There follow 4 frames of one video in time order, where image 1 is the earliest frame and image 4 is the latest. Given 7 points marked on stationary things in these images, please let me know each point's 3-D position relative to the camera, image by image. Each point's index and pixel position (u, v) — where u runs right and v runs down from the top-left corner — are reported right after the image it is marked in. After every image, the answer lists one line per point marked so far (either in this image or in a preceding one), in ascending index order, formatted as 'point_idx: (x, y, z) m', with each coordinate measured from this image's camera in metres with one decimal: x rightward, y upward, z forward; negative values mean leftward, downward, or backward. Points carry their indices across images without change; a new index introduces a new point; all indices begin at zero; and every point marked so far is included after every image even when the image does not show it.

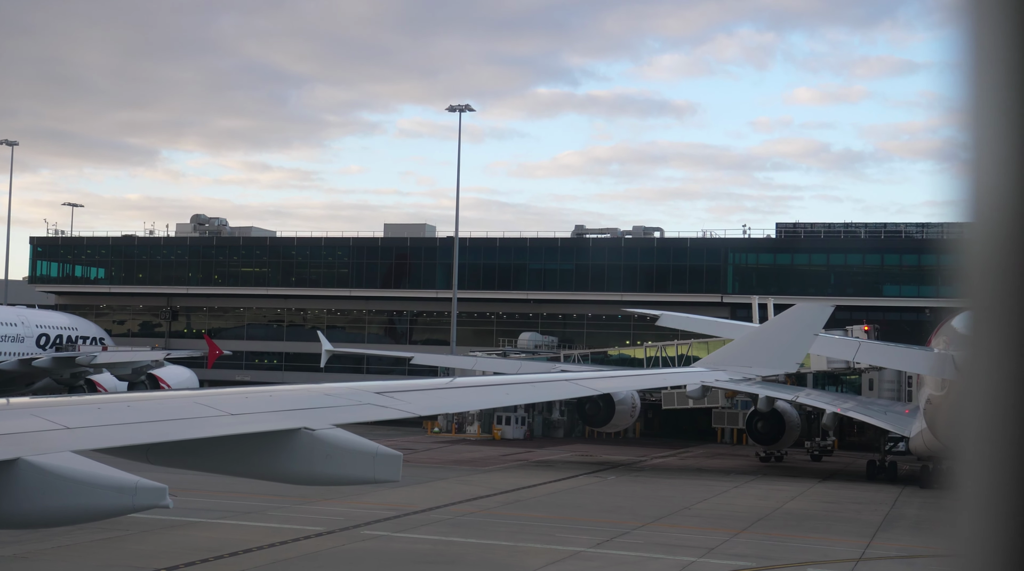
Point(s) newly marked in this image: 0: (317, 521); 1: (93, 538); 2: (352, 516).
0: (-2.7, -3.2, +16.8) m
1: (-4.9, -2.9, +14.4) m
2: (-2.3, -3.3, +17.5) m
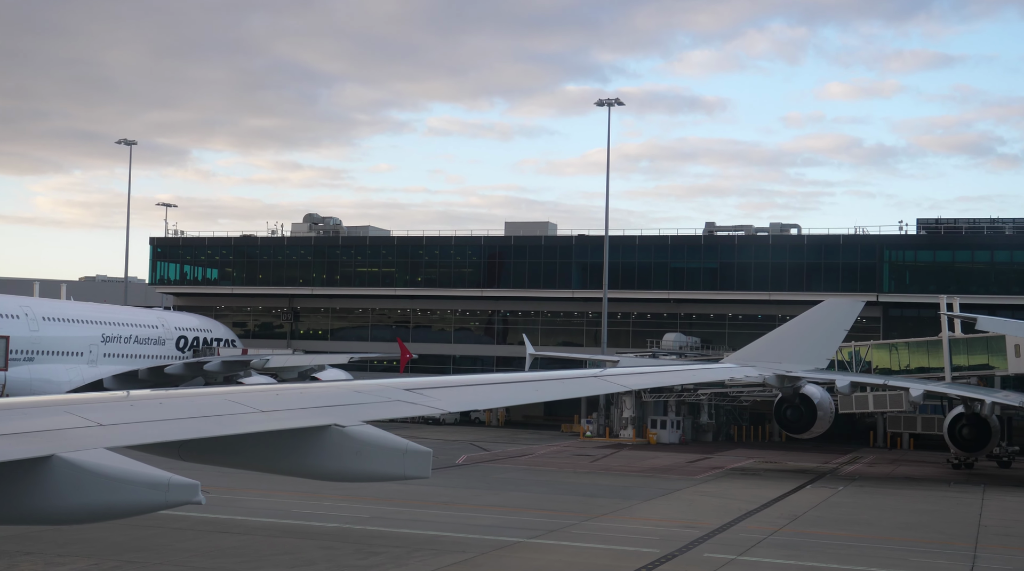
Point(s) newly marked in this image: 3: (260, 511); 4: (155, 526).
0: (+1.6, -3.2, +15.6) m
1: (-0.7, -3.0, +13.2) m
2: (+2.0, -3.3, +16.3) m
3: (-3.9, -3.3, +18.3) m
4: (-4.4, -3.0, +15.3) m
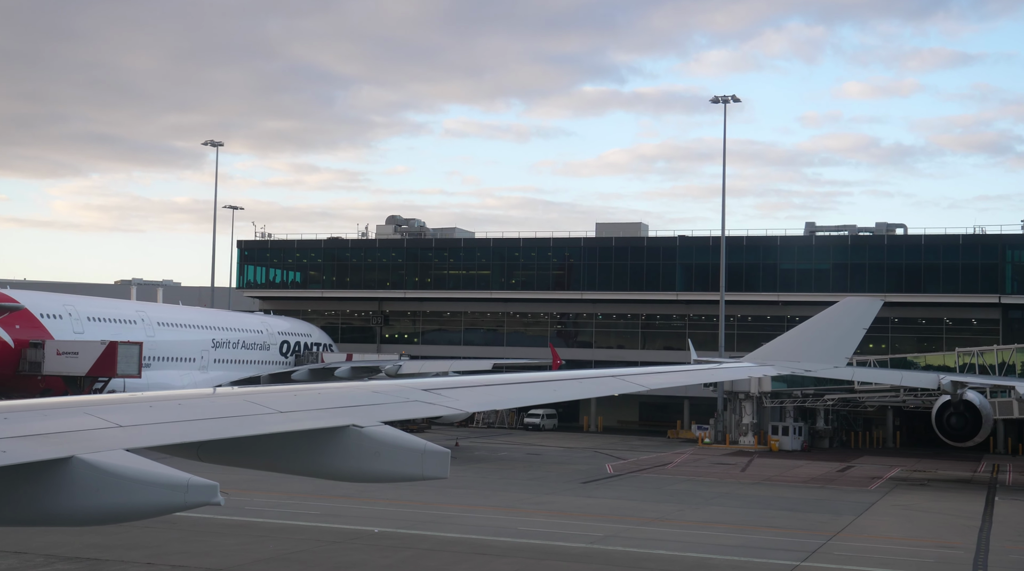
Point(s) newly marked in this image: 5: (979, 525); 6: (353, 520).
0: (+4.7, -3.3, +14.5) m
1: (+2.4, -3.0, +12.2) m
2: (+5.2, -3.3, +15.2) m
3: (-0.6, -3.4, +17.3) m
4: (-1.2, -3.0, +14.3) m
5: (+7.2, -3.7, +19.1) m
6: (-2.2, -3.3, +17.3) m
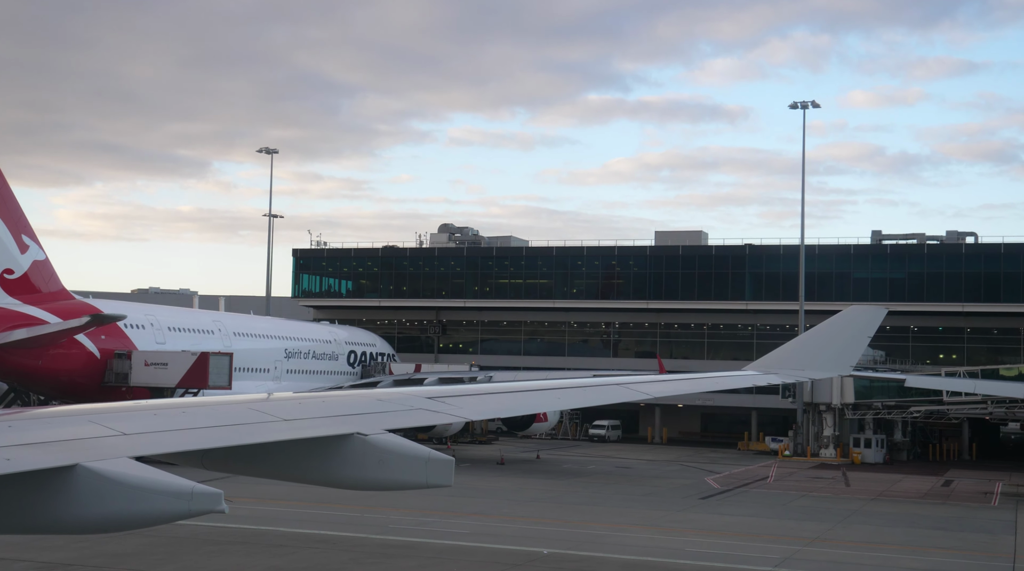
0: (+6.9, -3.4, +13.7) m
1: (+4.5, -3.1, +11.5) m
2: (+7.3, -3.5, +14.4) m
3: (+1.6, -3.5, +16.6) m
4: (+0.9, -3.1, +13.6) m
5: (+9.4, -3.9, +18.3) m
6: (0.0, -3.4, +16.6) m
